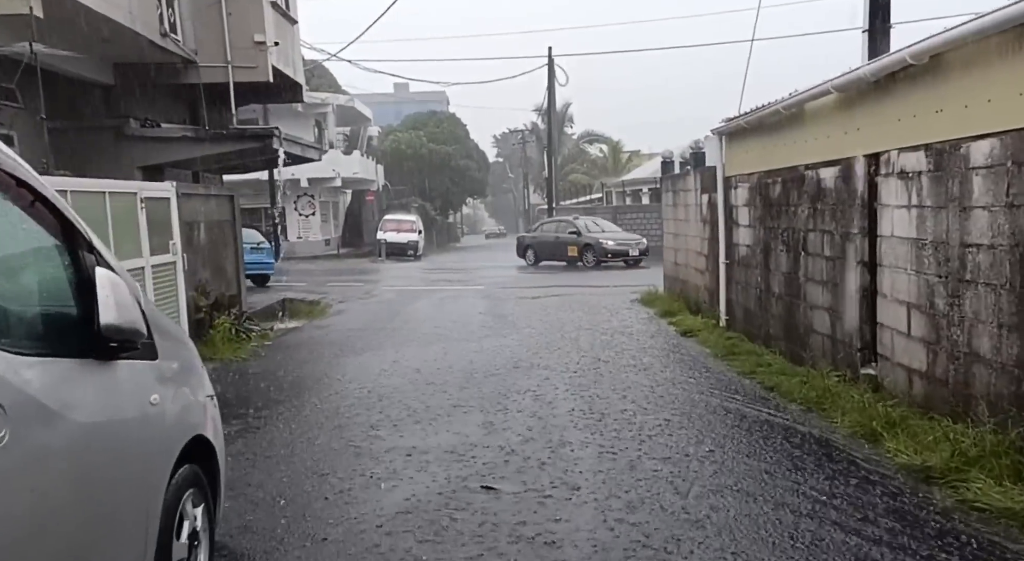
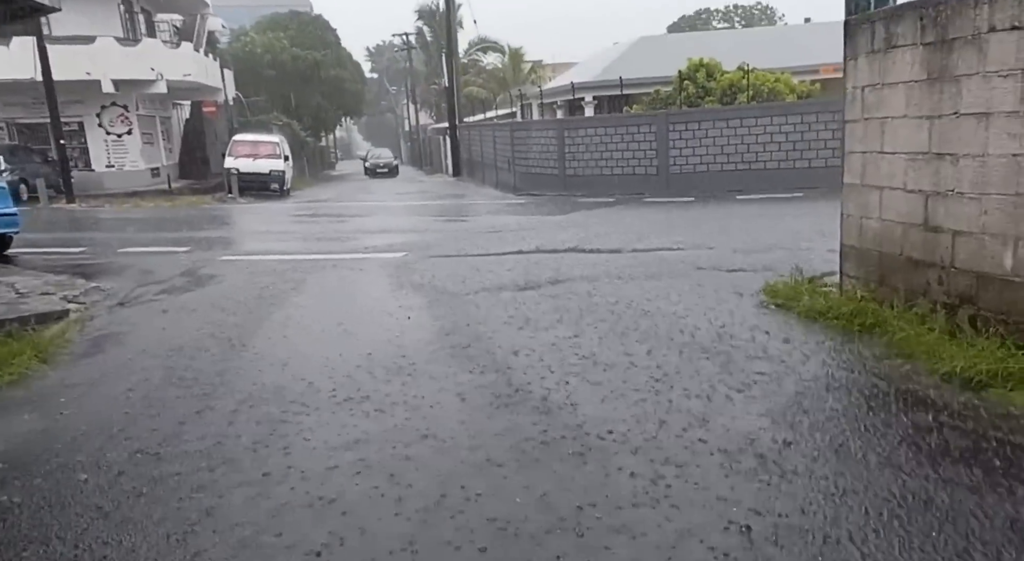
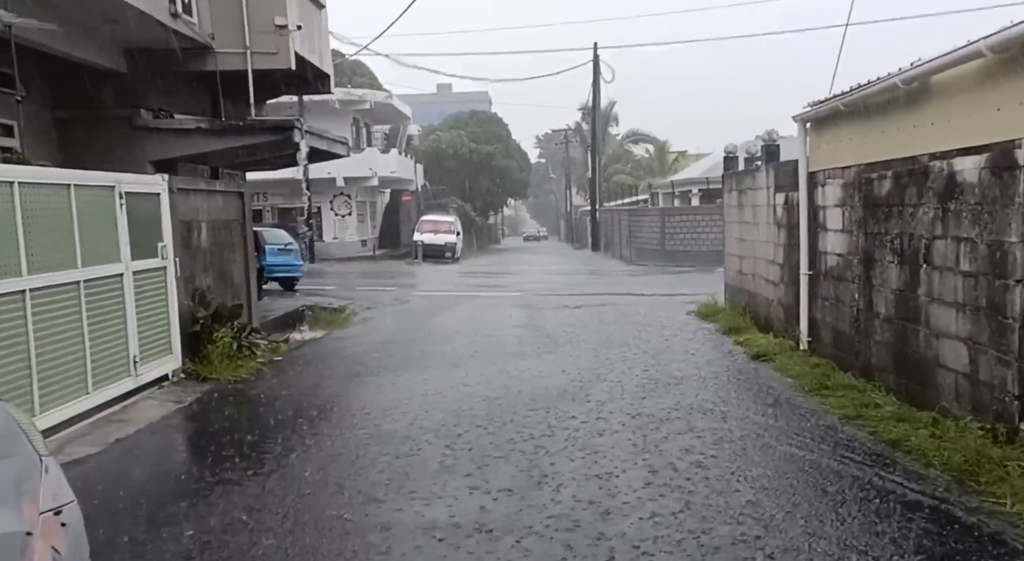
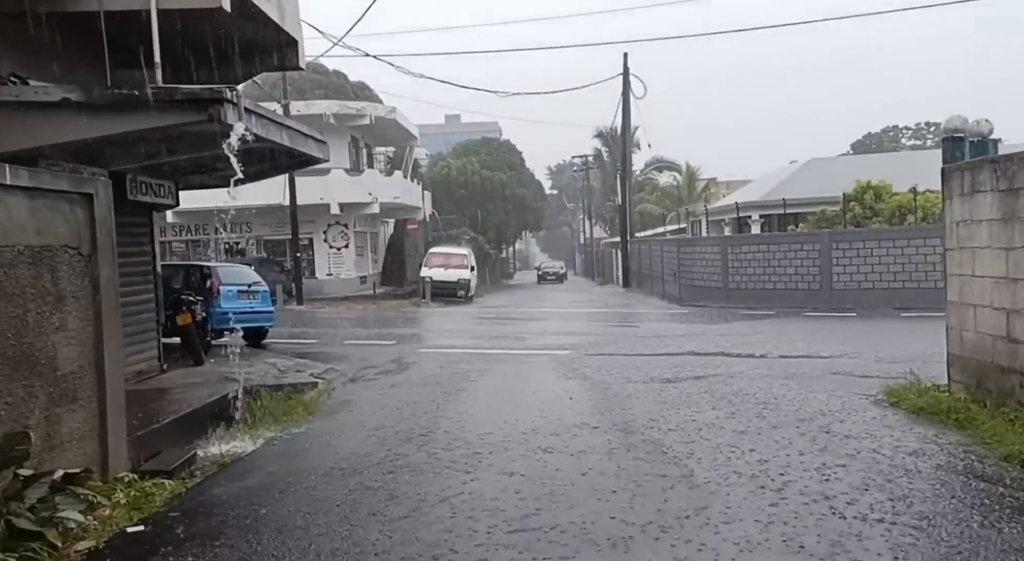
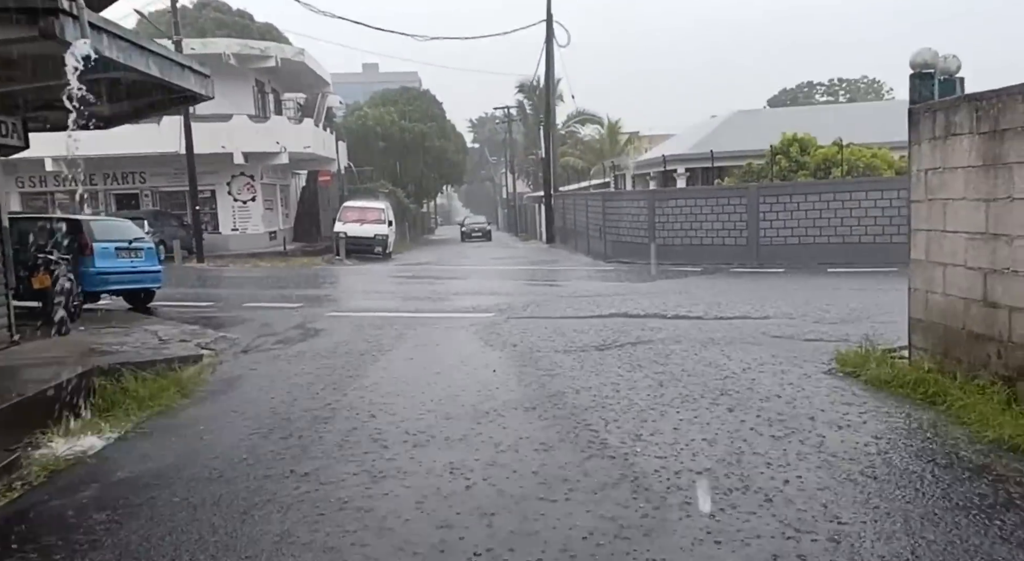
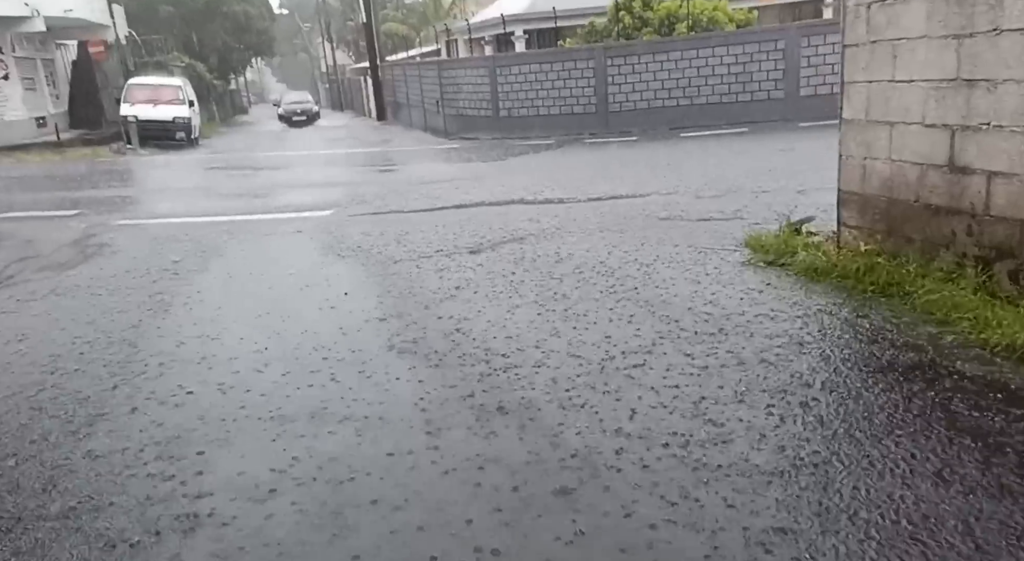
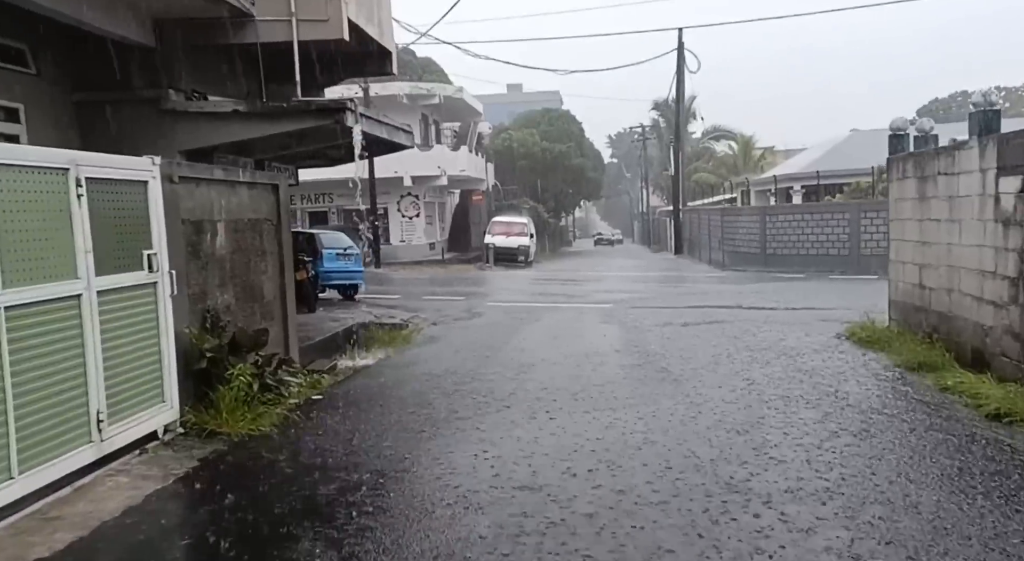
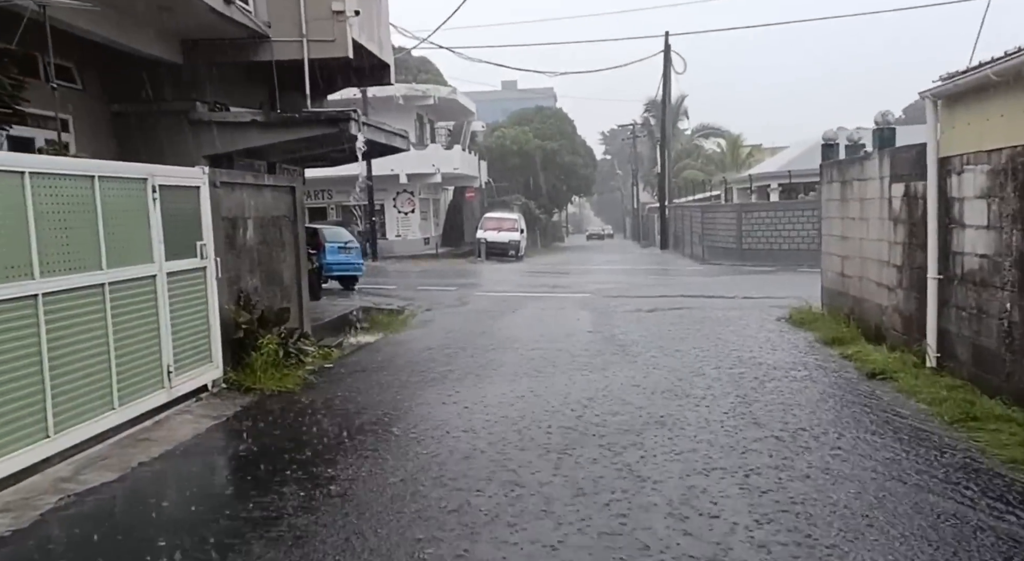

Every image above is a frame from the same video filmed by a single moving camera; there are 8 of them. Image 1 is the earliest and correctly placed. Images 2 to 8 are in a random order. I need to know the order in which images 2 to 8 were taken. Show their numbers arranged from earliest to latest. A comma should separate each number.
3, 8, 7, 4, 5, 2, 6
